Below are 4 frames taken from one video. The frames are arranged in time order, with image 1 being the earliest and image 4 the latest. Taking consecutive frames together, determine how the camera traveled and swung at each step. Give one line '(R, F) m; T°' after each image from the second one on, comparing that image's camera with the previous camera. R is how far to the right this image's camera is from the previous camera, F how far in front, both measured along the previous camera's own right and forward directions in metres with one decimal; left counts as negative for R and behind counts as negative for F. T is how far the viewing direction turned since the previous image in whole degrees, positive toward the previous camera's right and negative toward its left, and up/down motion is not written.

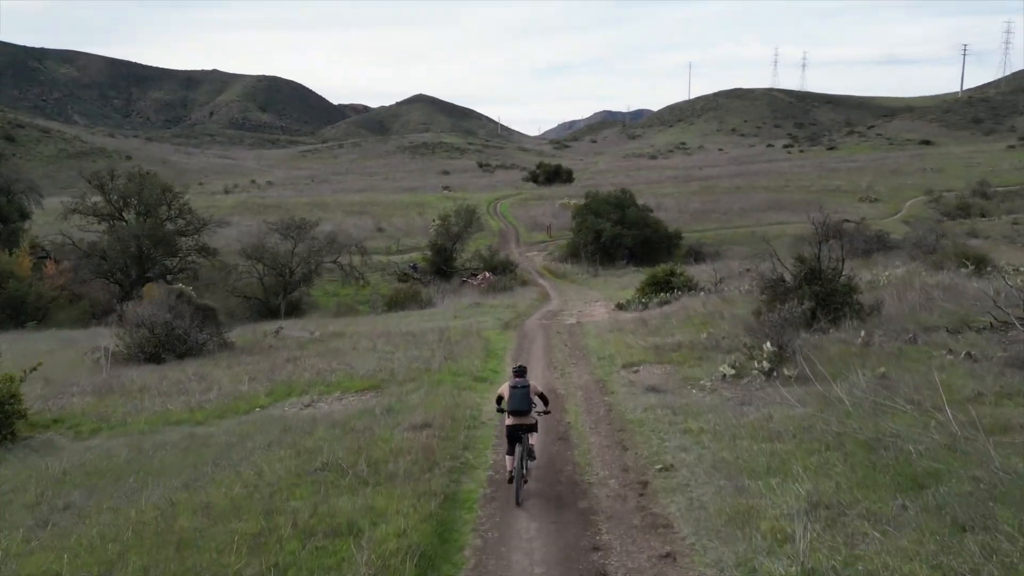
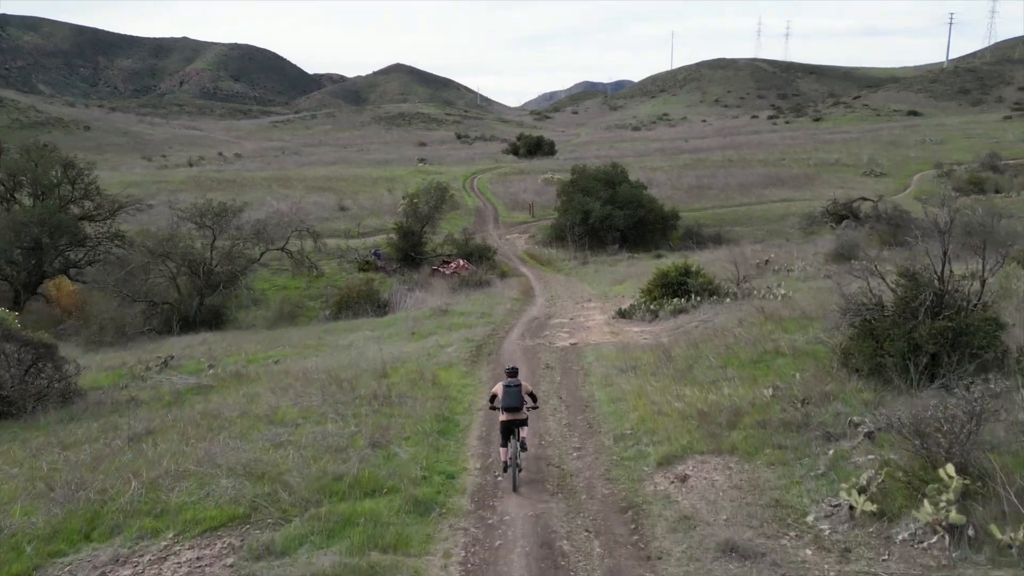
(+0.2, +5.3) m; +2°
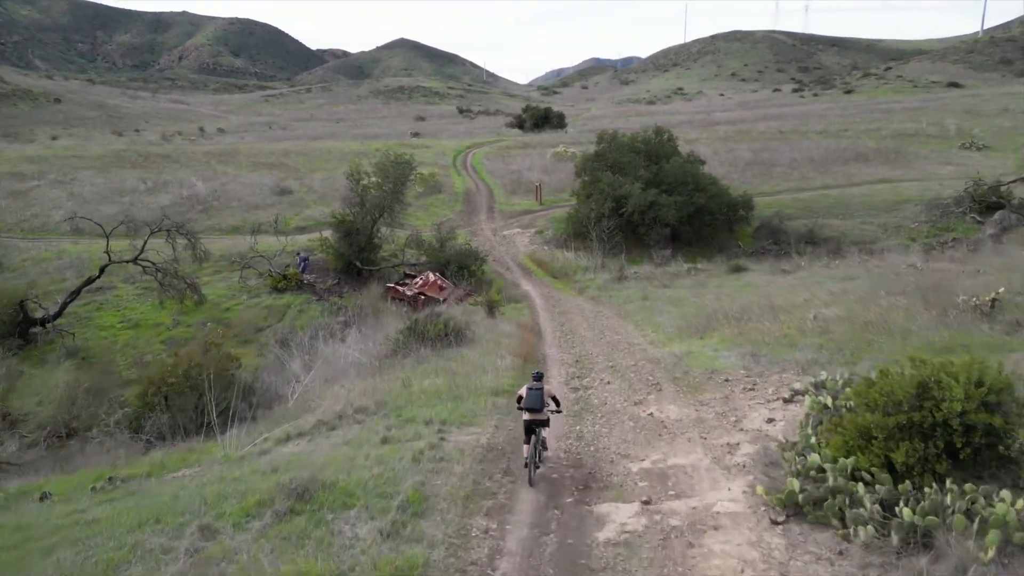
(+0.3, +13.2) m; -1°
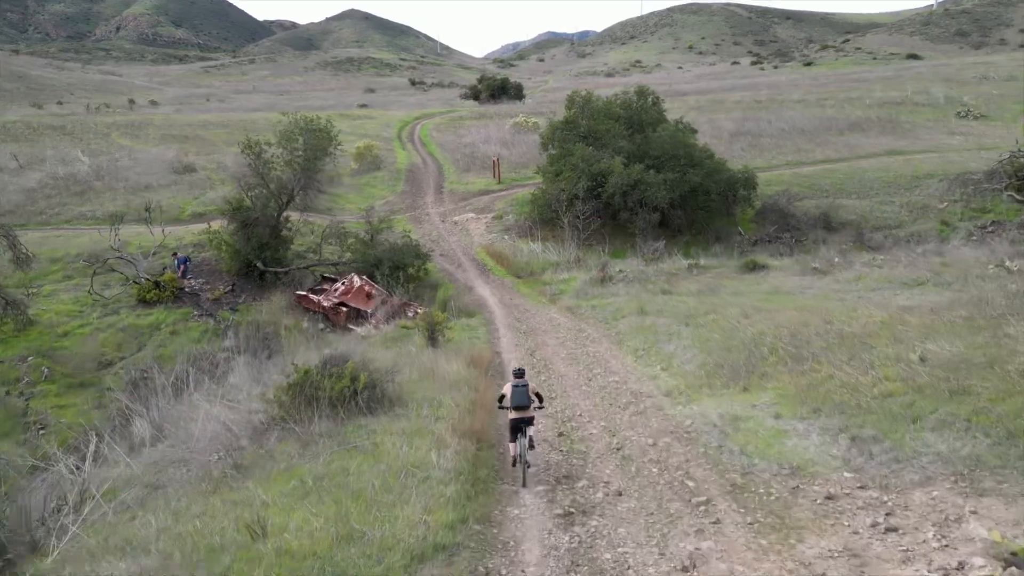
(+0.2, +5.7) m; +3°
